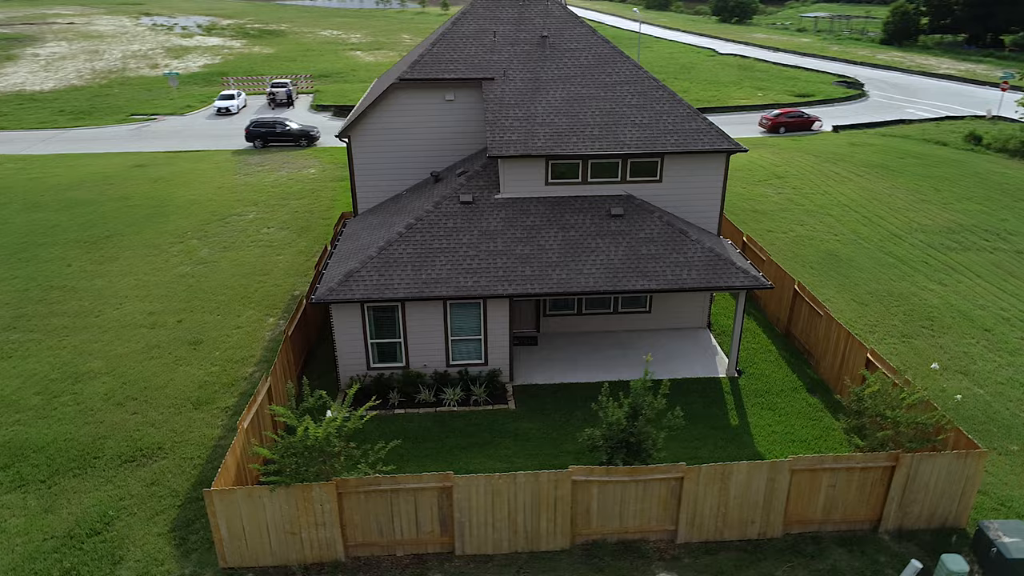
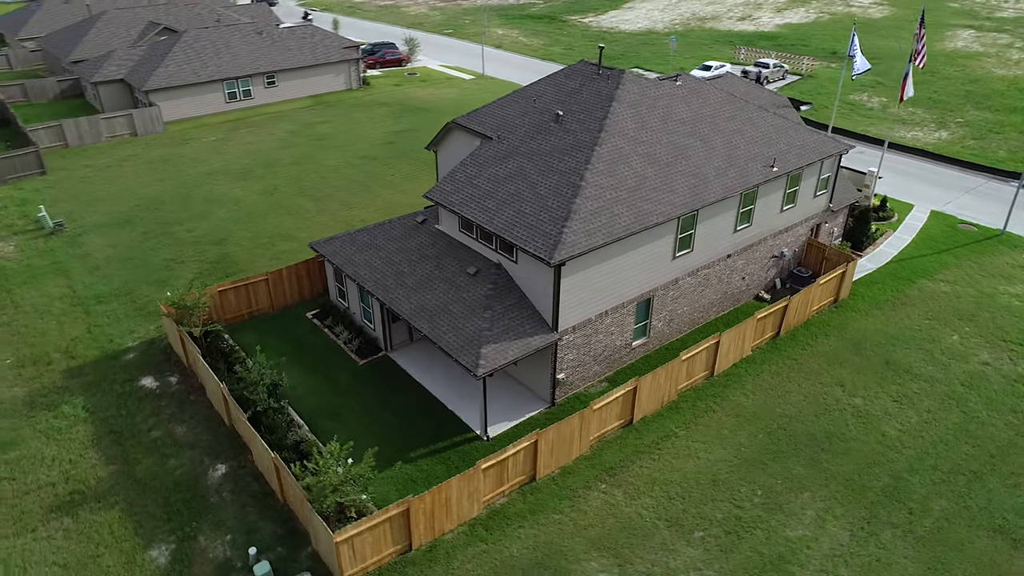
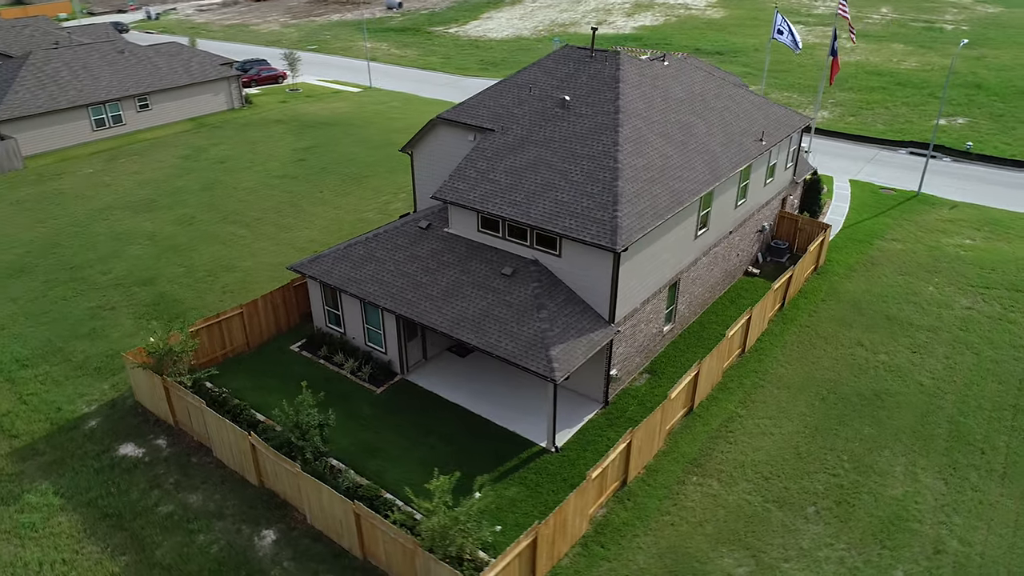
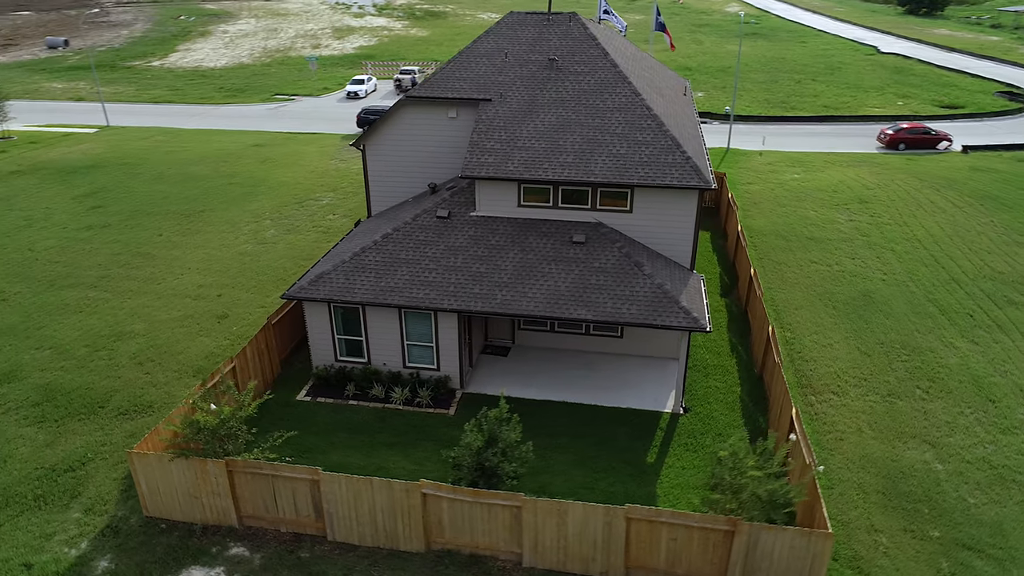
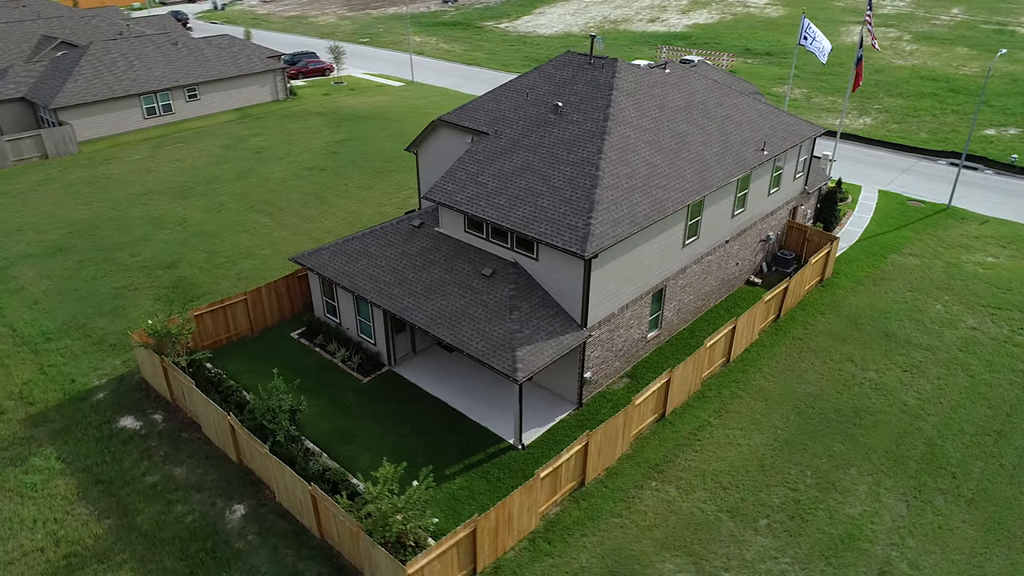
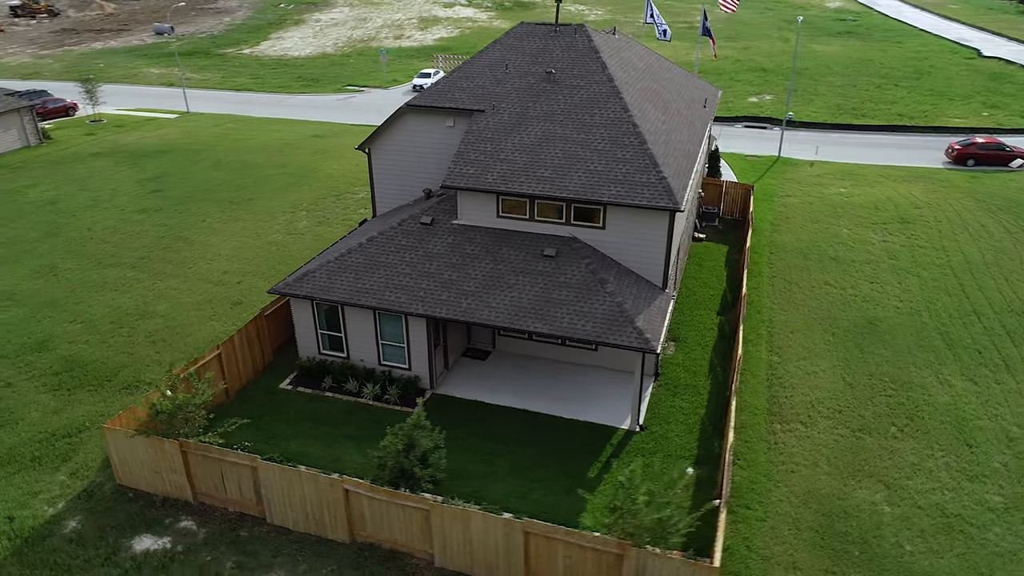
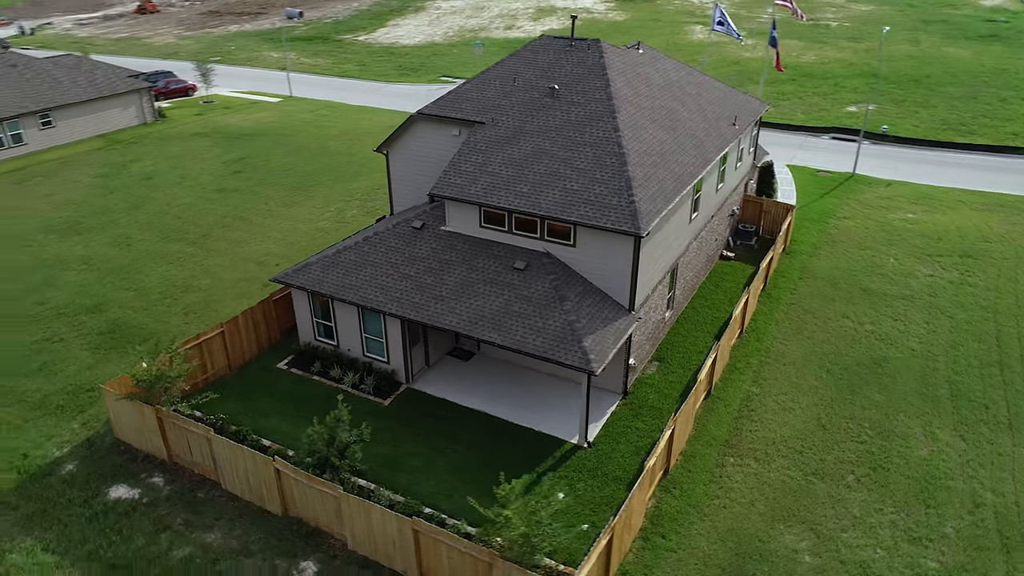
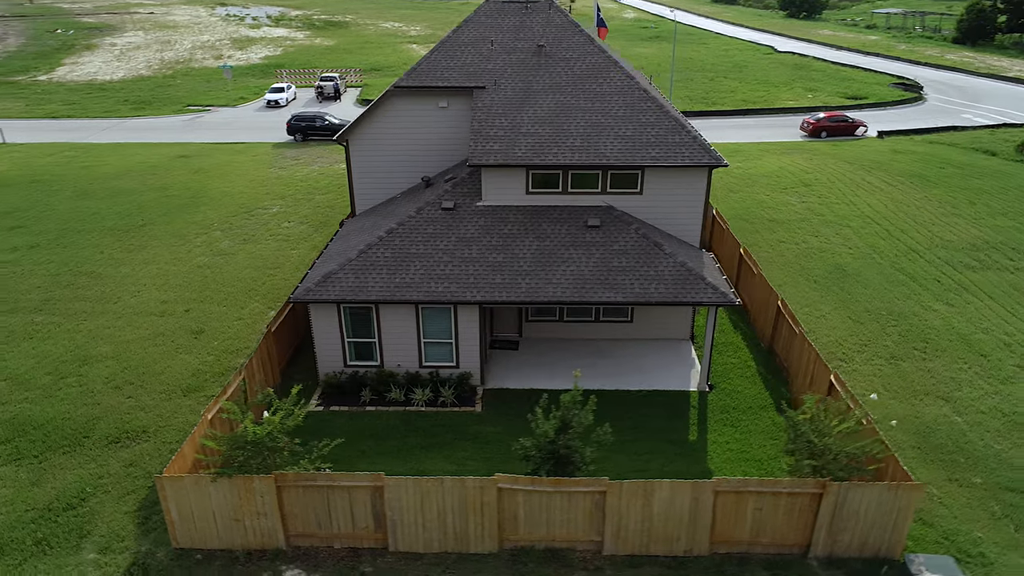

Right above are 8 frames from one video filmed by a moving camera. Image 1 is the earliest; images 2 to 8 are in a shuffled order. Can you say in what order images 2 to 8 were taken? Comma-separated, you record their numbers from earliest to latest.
8, 4, 6, 7, 3, 5, 2
